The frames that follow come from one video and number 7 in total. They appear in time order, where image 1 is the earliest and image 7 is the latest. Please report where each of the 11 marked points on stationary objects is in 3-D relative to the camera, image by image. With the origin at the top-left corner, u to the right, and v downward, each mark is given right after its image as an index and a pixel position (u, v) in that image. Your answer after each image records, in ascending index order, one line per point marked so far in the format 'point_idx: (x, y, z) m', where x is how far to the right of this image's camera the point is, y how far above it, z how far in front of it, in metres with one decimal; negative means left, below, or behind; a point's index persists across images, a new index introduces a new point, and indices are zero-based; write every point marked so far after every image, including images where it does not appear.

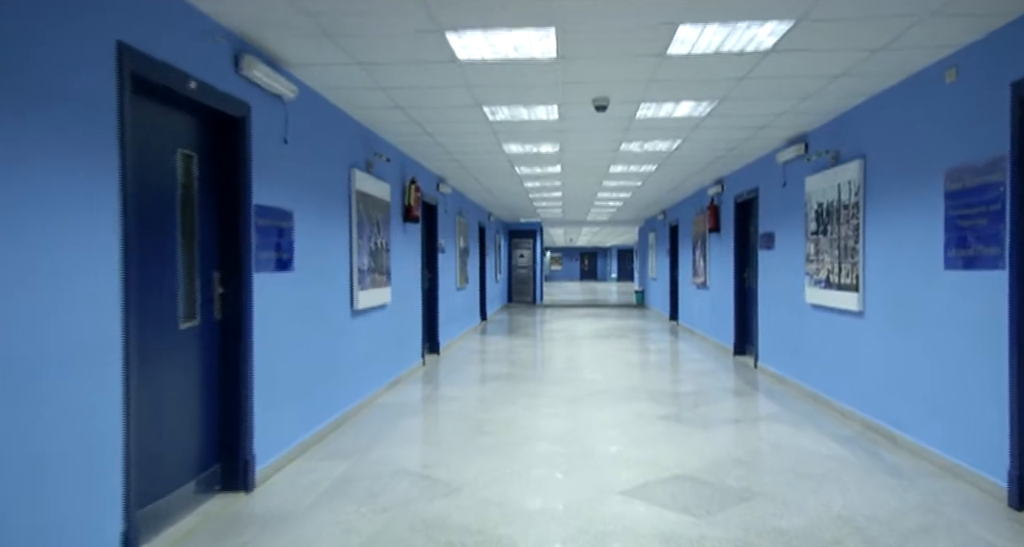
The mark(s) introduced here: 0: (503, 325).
0: (-0.2, -1.2, +13.7) m
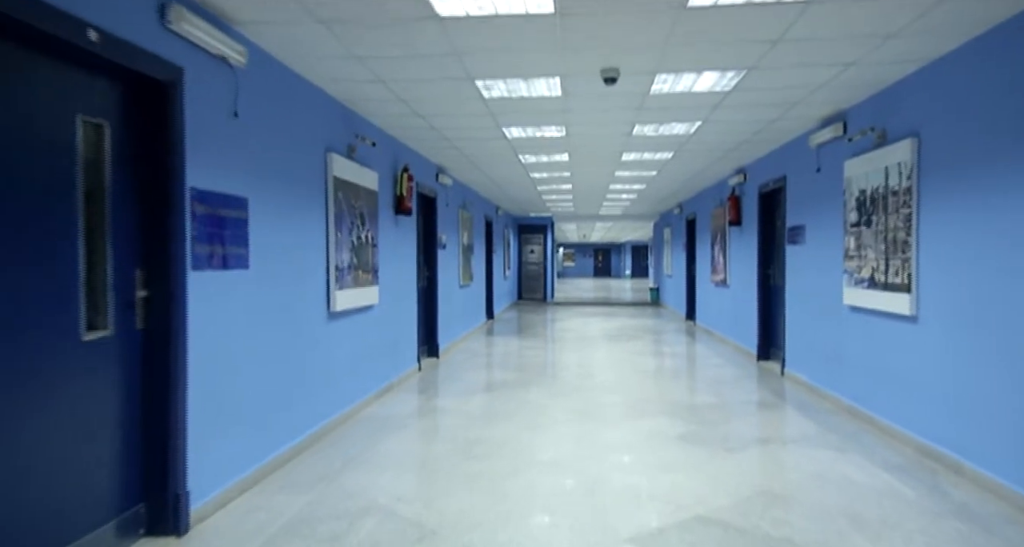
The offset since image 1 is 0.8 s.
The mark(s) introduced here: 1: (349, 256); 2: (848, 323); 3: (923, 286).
0: (0.0, -1.2, +13.1) m
1: (-1.4, +0.2, +4.9) m
2: (+3.1, -0.5, +5.5) m
3: (+3.0, -0.1, +4.2) m
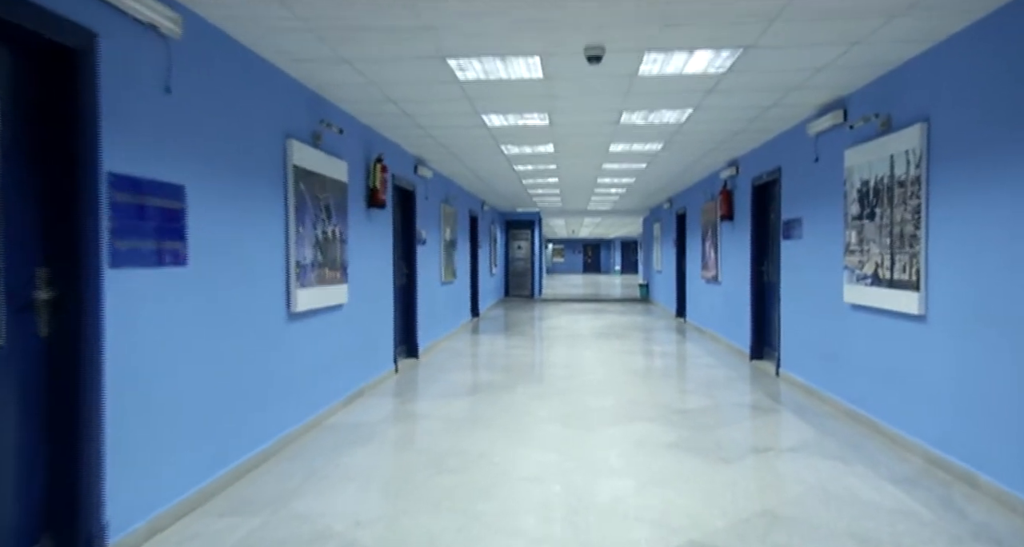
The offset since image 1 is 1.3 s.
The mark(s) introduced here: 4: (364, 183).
0: (-0.3, -1.1, +12.7) m
1: (-1.6, +0.2, +4.5) m
2: (+3.0, -0.4, +5.1) m
3: (+2.8, -0.1, +3.9) m
4: (-1.5, +0.9, +6.0) m
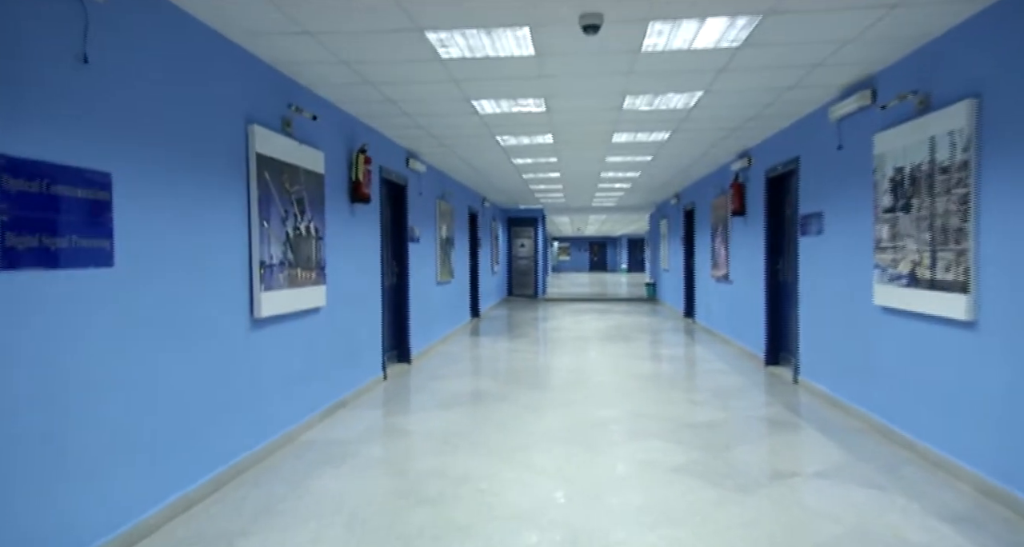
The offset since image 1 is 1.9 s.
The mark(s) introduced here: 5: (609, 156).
0: (-0.3, -1.1, +12.2) m
1: (-1.6, +0.2, +4.1) m
2: (+2.9, -0.4, +4.6) m
3: (+2.7, -0.1, +3.4) m
4: (-1.6, +0.9, +5.5) m
5: (+1.4, +1.7, +8.3) m
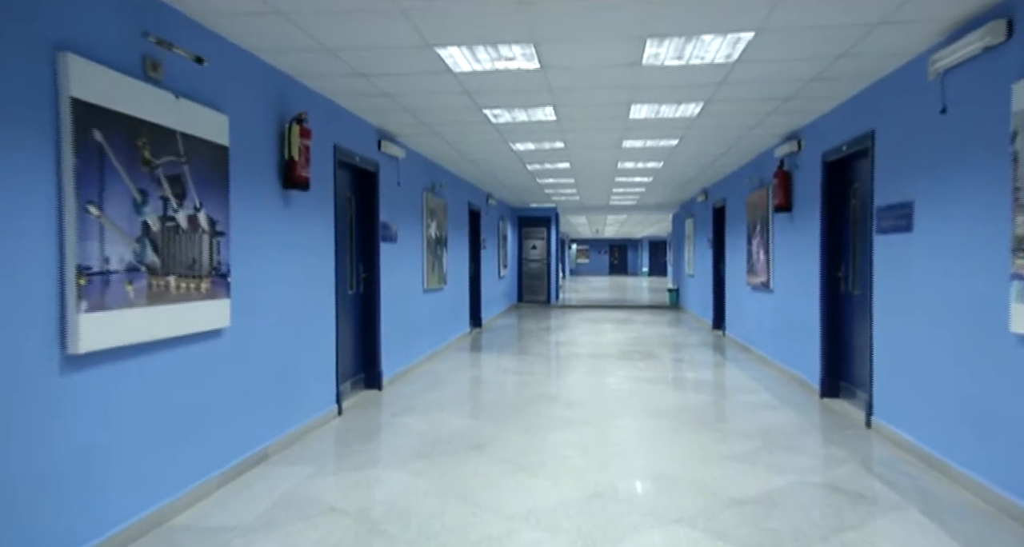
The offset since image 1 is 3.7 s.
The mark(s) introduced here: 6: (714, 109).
0: (-0.2, -1.2, +10.9) m
1: (-1.8, +0.1, +2.8) m
2: (+2.7, -0.5, +3.2) m
3: (+2.5, -0.1, +1.9) m
4: (-1.7, +0.9, +4.2) m
5: (+1.4, +1.6, +6.9) m
6: (+2.0, +1.6, +5.5) m
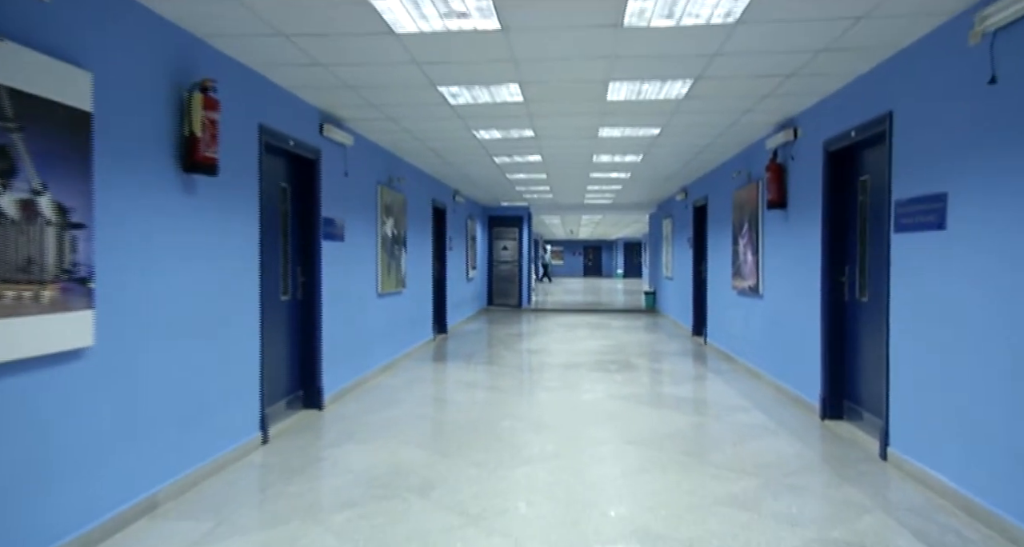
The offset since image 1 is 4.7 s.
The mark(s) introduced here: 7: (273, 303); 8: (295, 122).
0: (-0.8, -1.2, +10.1) m
1: (-2.0, +0.1, +1.9) m
2: (+2.5, -0.5, +2.5) m
3: (+2.3, -0.2, +1.3) m
4: (-2.0, +0.9, +3.4) m
5: (+1.0, +1.6, +6.2) m
6: (+1.6, +1.5, +4.8) m
7: (-2.0, -0.2, +4.9) m
8: (-1.8, +1.3, +4.9) m
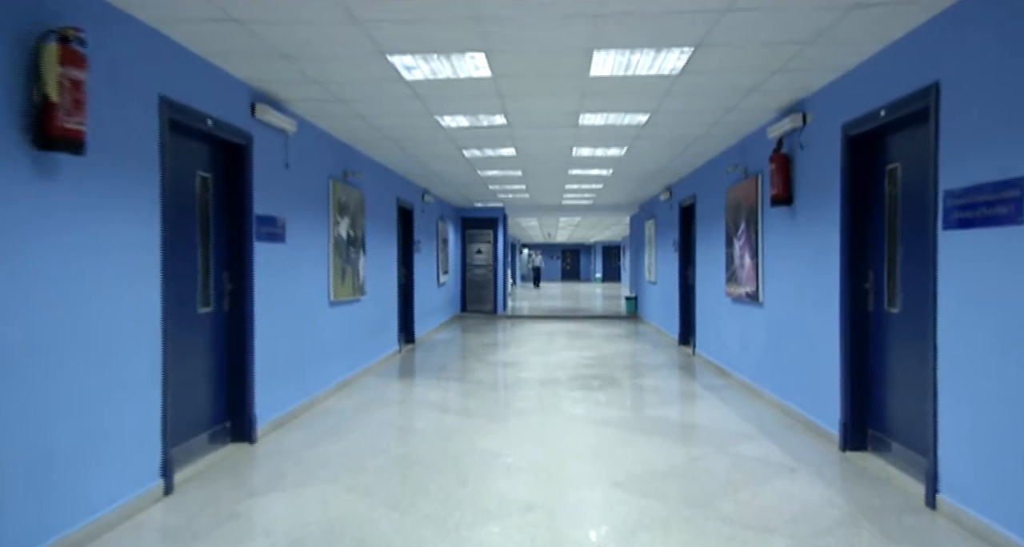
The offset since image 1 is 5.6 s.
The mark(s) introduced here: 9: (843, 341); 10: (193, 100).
0: (-1.2, -1.3, +9.3) m
1: (-2.2, +0.1, +1.1) m
2: (+2.3, -0.6, +1.8) m
3: (+2.2, -0.2, +0.6) m
4: (-2.2, +0.8, +2.5) m
5: (+0.7, +1.5, +5.4) m
6: (+1.4, +1.5, +4.1) m
7: (-2.2, -0.3, +4.0) m
8: (-2.1, +1.2, +4.1) m
9: (+2.4, -0.5, +4.2) m
10: (-2.1, +1.1, +3.8) m
